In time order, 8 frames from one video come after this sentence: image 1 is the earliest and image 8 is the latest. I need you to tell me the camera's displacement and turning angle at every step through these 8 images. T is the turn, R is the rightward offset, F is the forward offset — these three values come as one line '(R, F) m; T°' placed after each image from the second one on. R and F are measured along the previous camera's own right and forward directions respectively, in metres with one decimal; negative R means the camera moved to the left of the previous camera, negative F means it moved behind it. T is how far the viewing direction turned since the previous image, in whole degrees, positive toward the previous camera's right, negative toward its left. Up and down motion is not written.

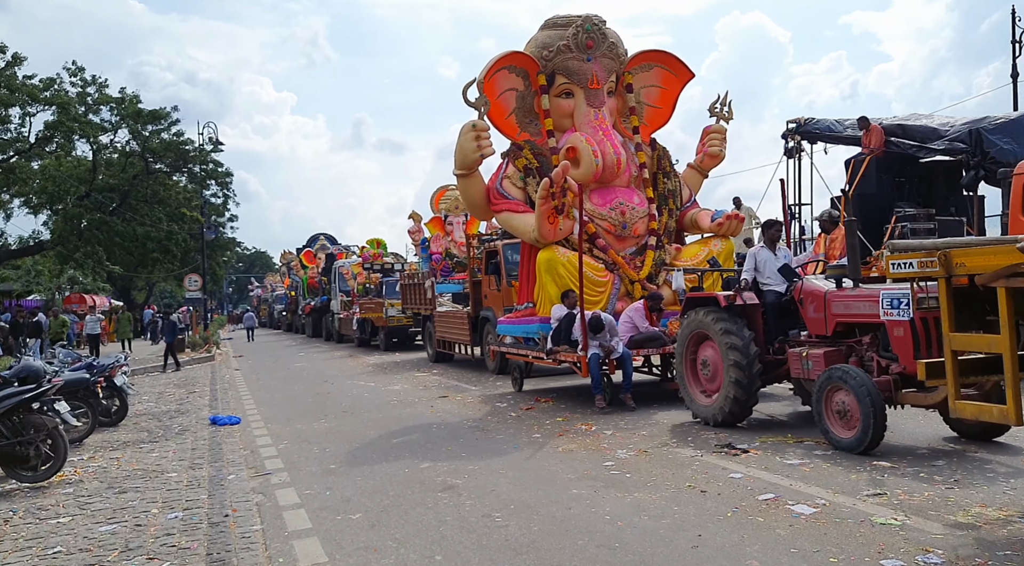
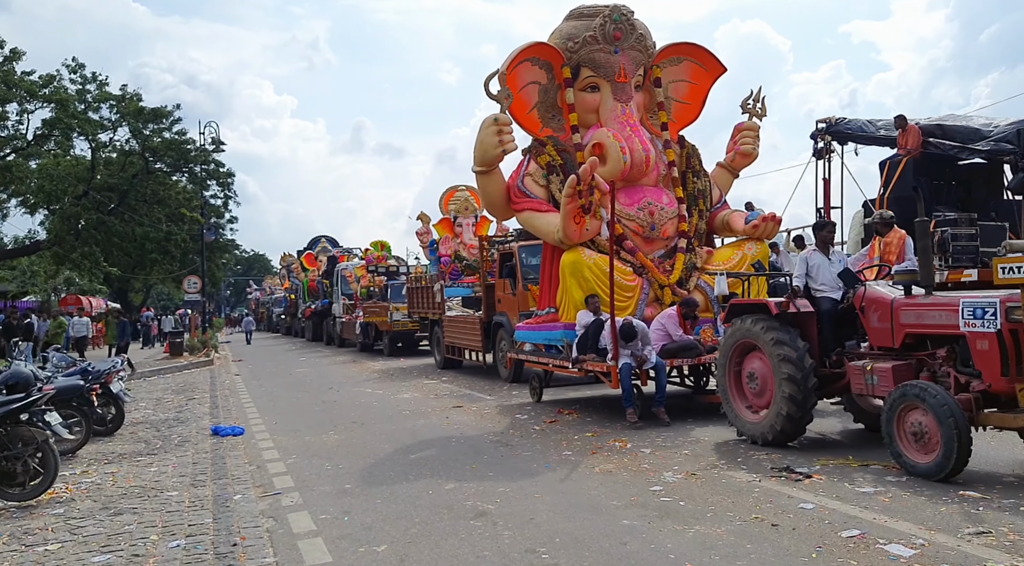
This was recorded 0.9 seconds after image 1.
(-0.3, +0.5) m; 0°
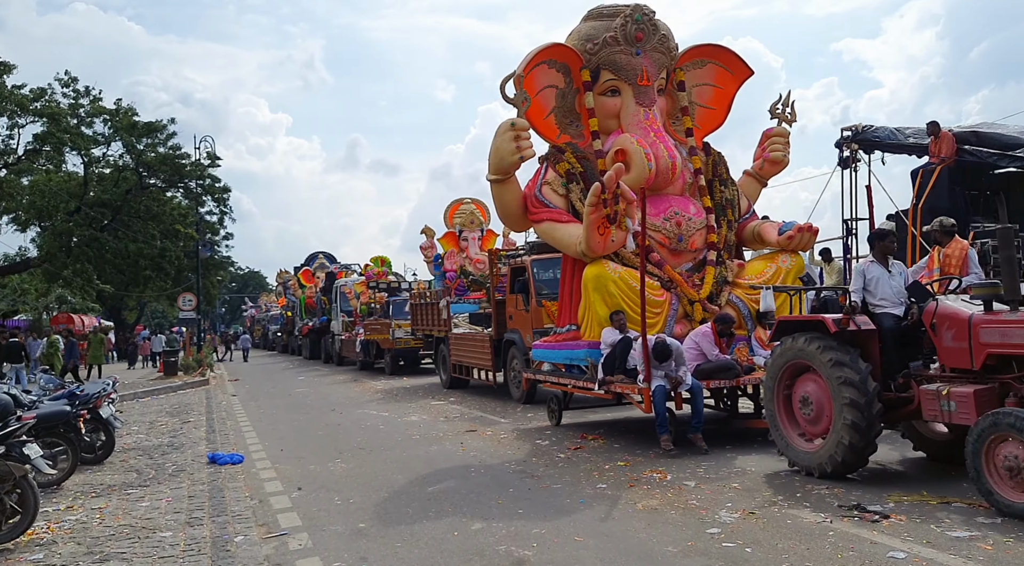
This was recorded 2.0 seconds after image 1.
(-0.3, +0.5) m; 0°
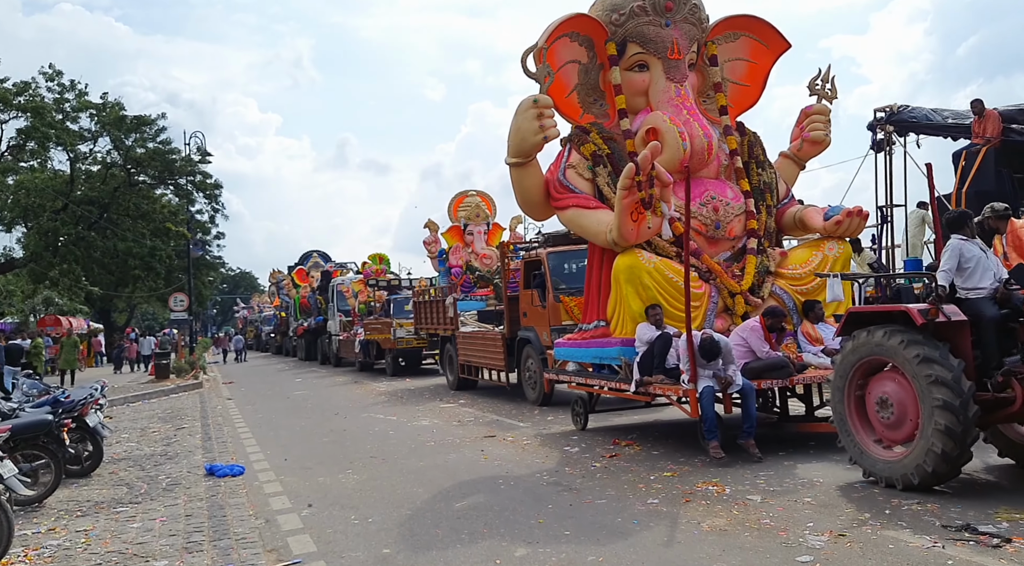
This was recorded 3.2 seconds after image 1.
(-0.3, +0.7) m; +1°
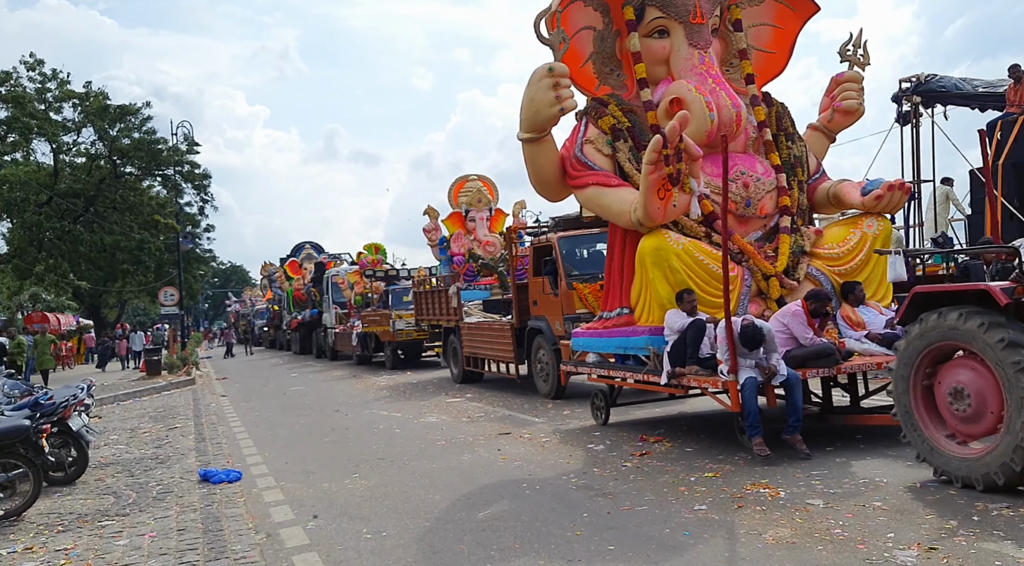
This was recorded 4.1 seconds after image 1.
(-0.2, +0.6) m; +1°
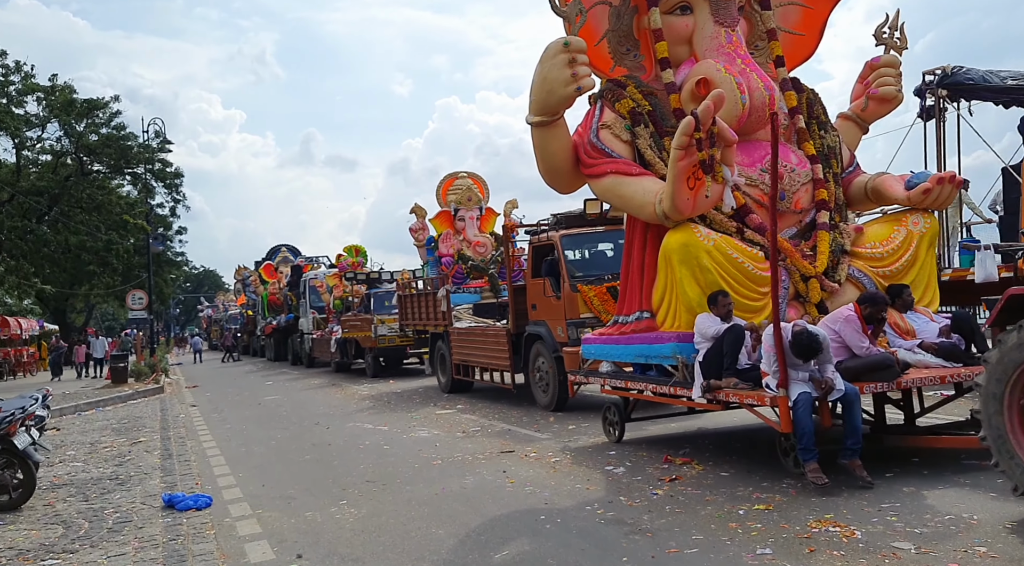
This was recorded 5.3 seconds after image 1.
(-0.3, +0.8) m; +2°
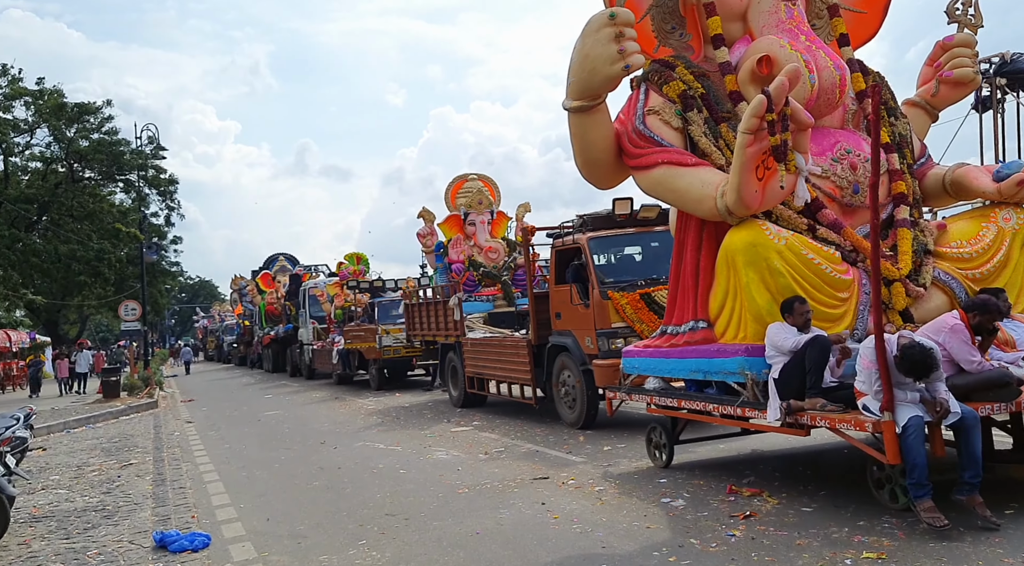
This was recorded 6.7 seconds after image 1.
(-0.3, +0.7) m; 0°
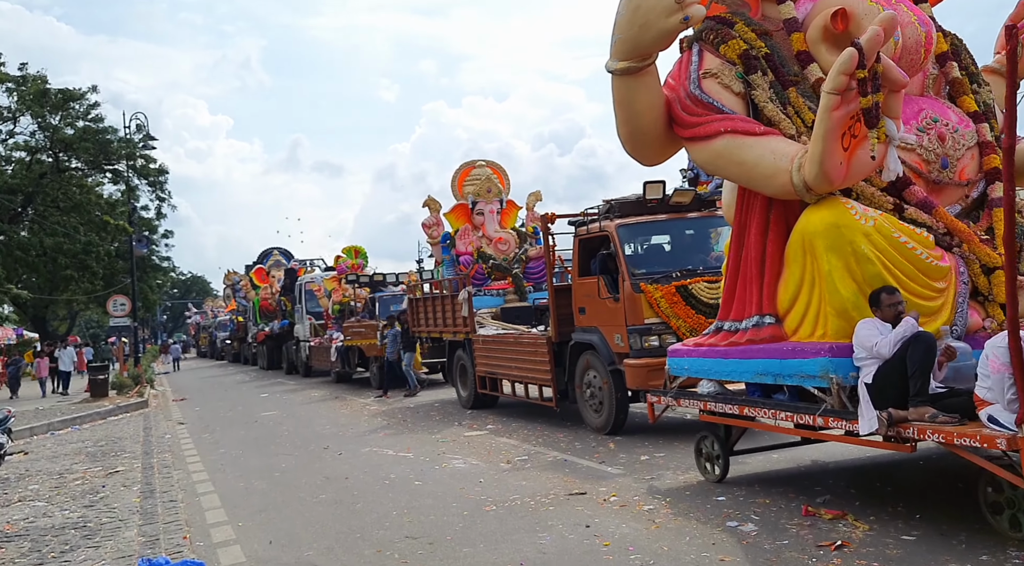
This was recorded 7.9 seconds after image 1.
(-0.3, +0.7) m; 0°
